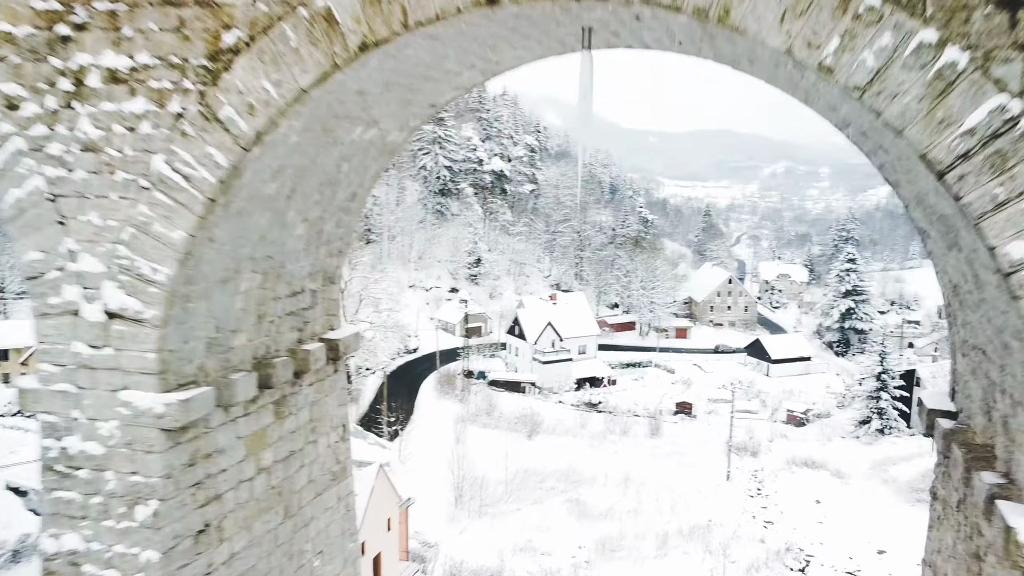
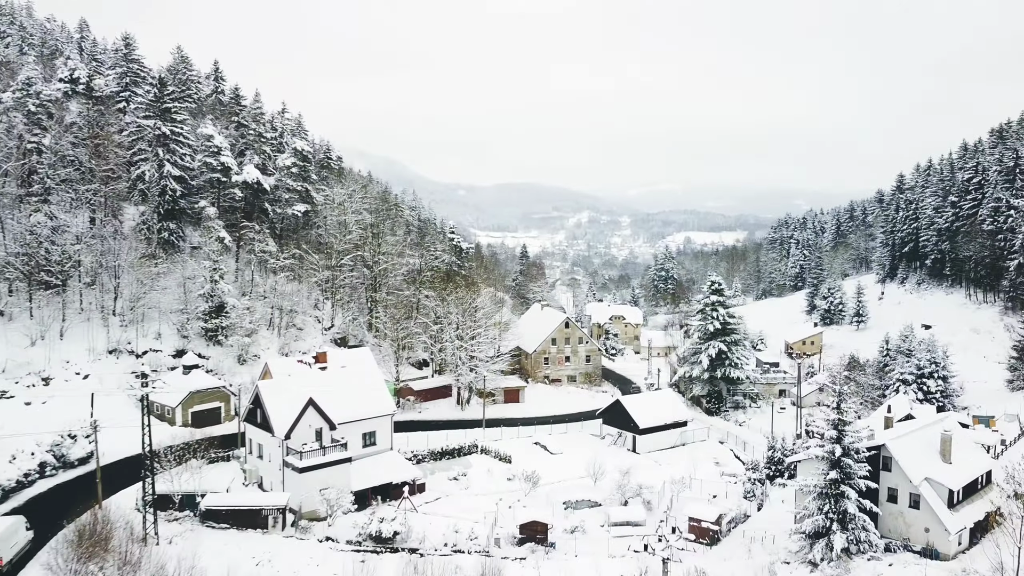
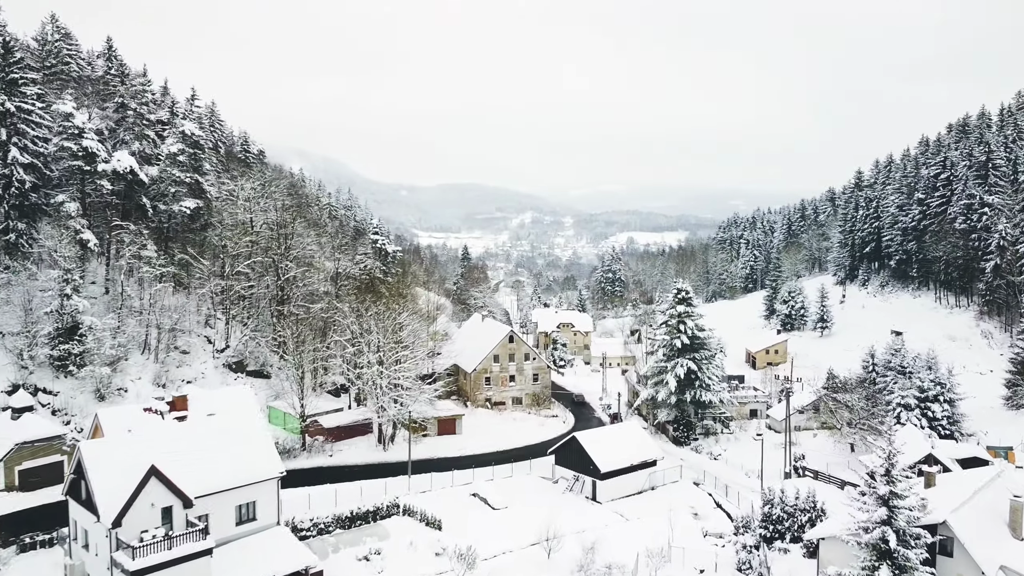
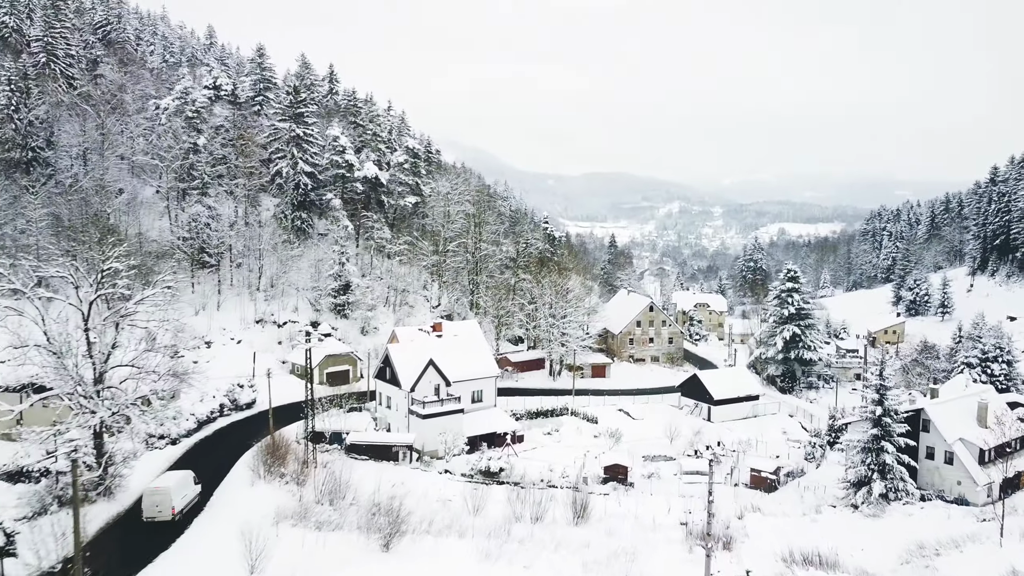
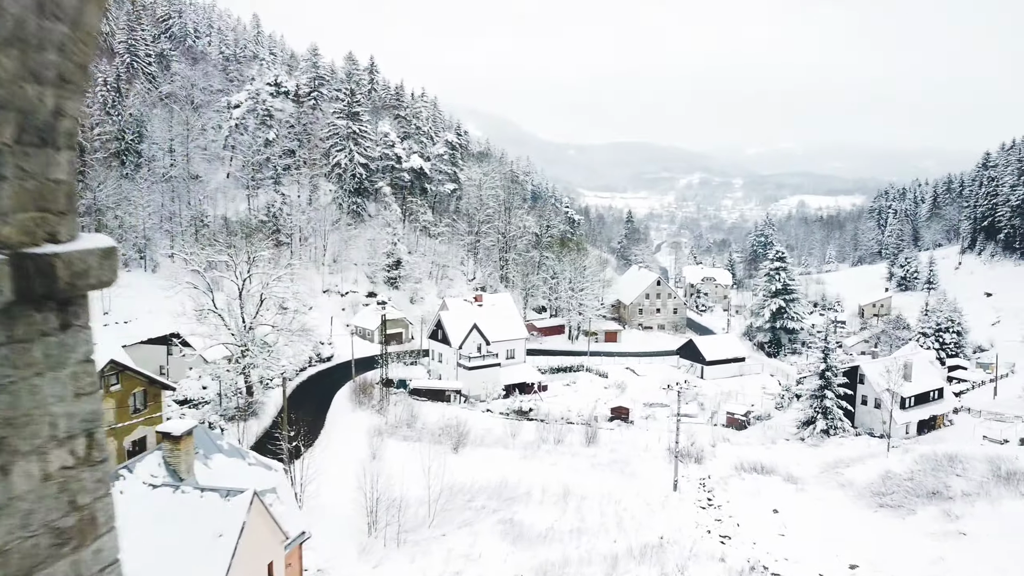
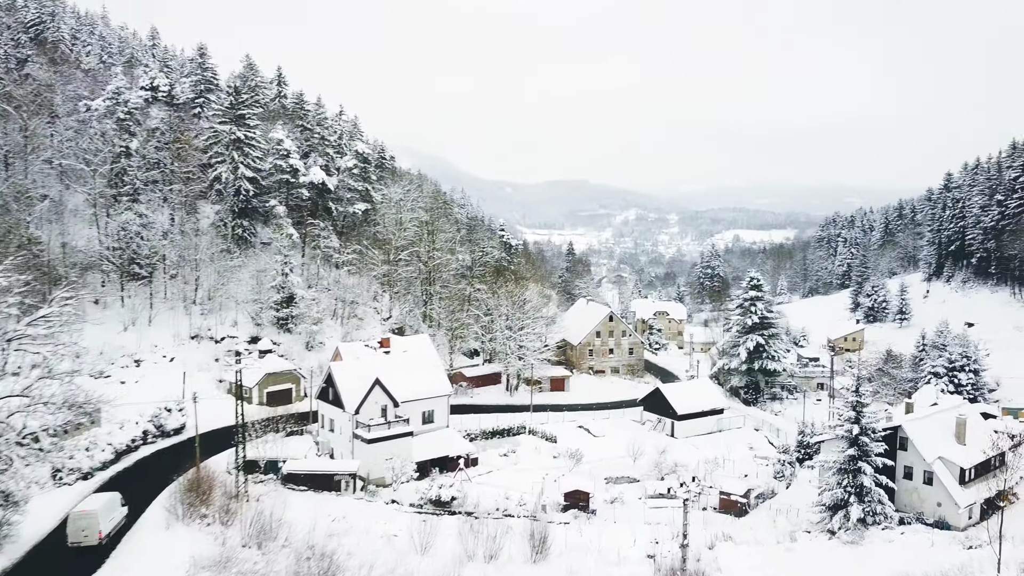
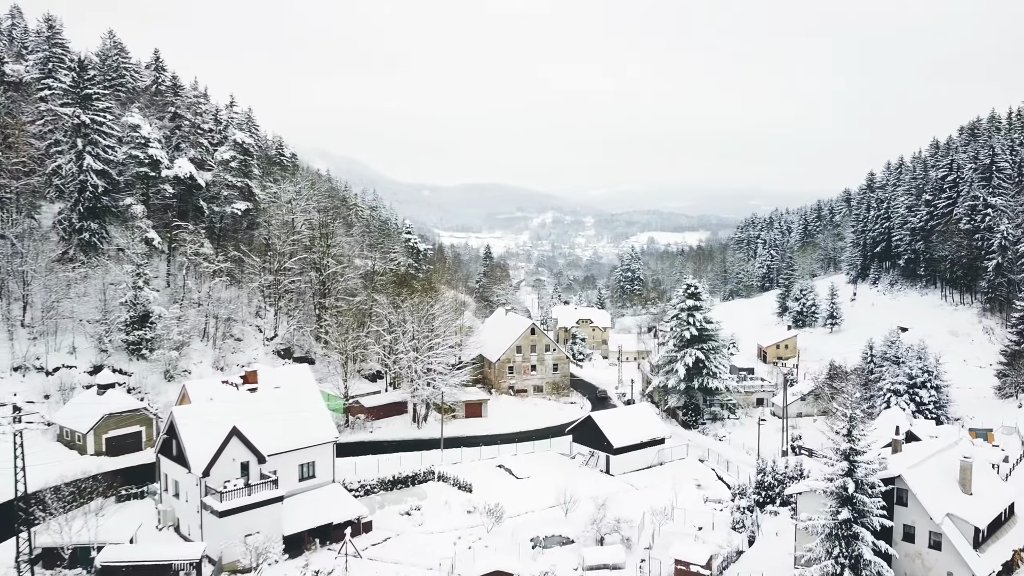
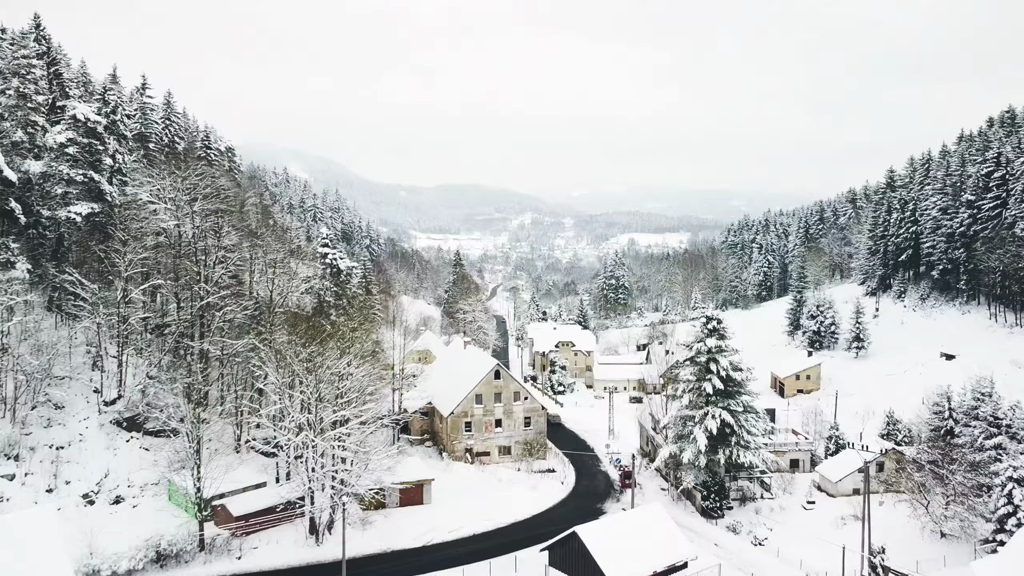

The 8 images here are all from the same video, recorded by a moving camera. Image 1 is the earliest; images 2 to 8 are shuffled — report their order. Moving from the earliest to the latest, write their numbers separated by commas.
5, 4, 6, 2, 7, 3, 8
